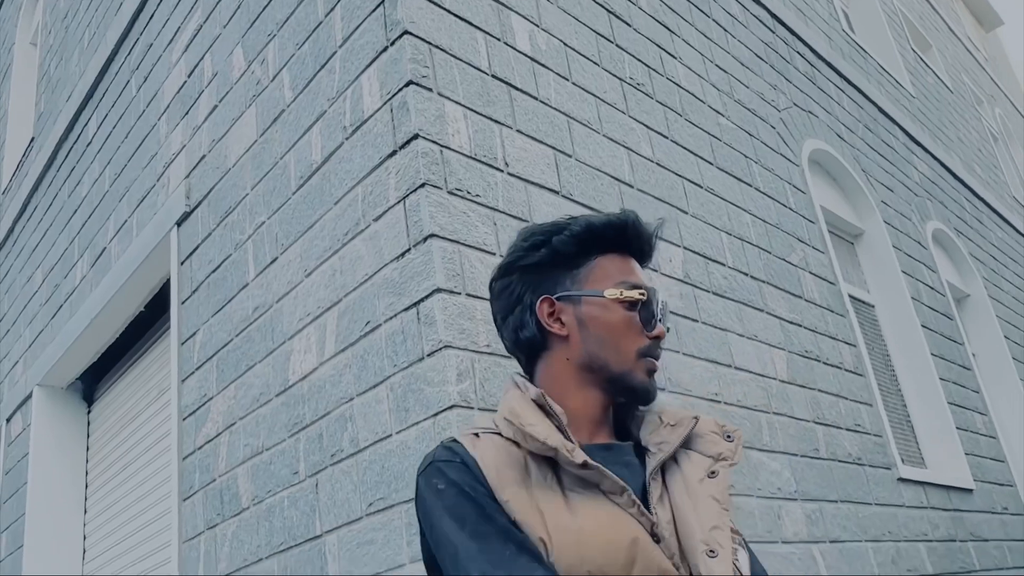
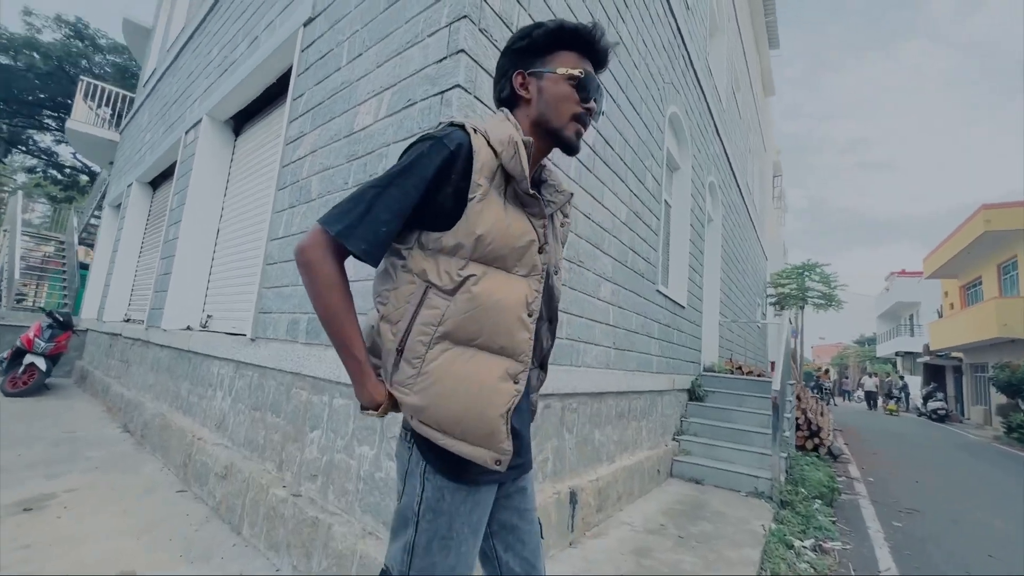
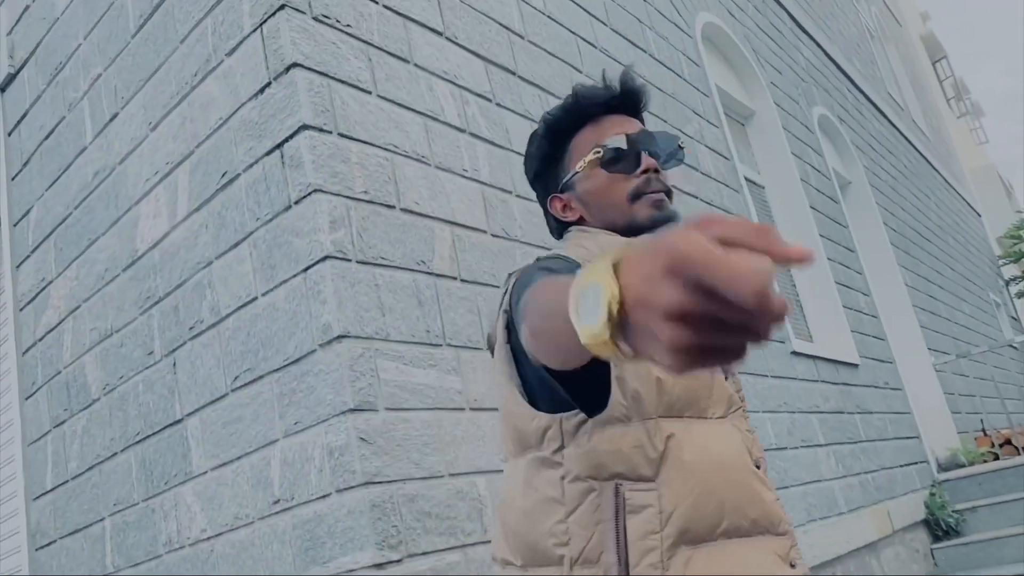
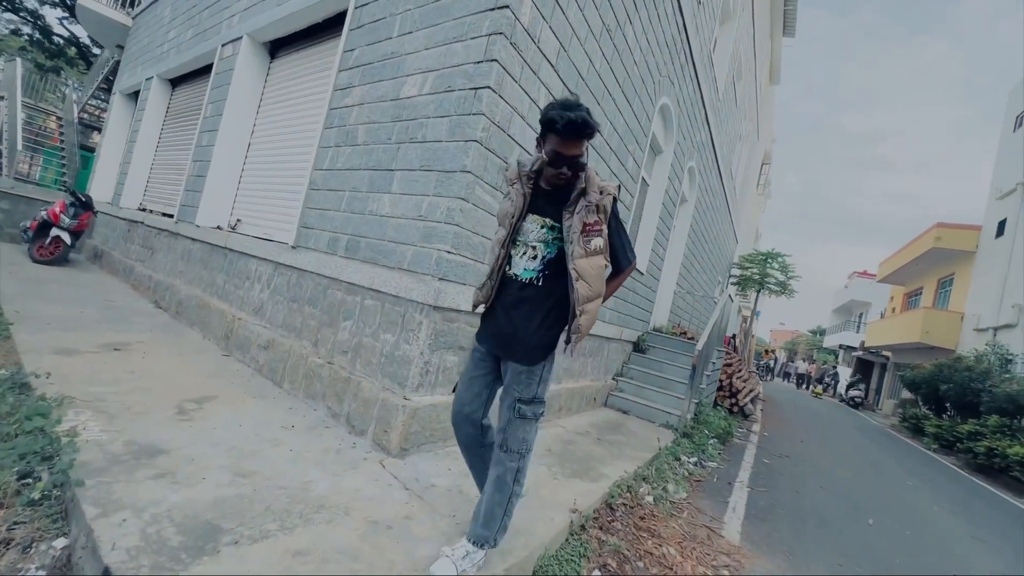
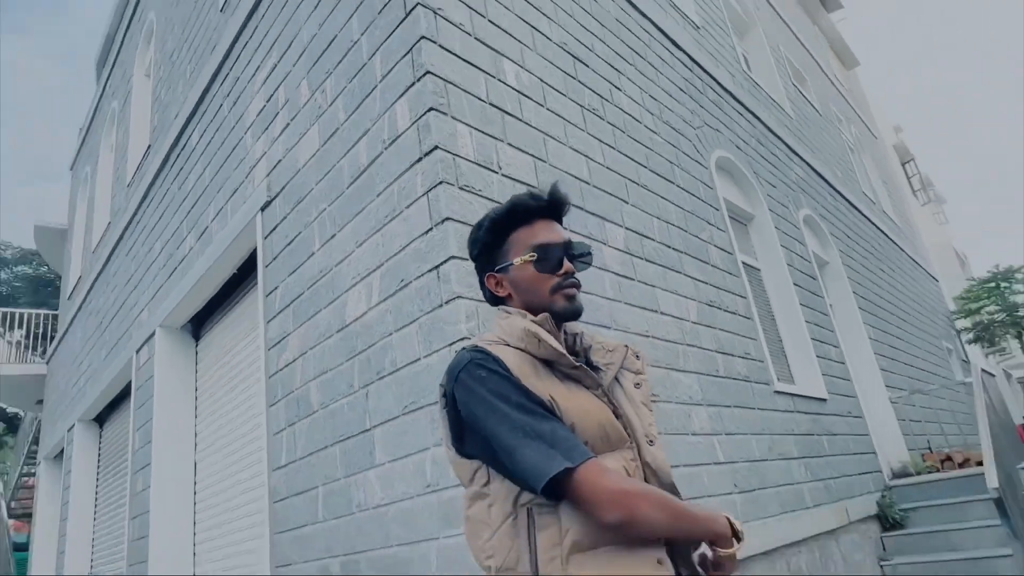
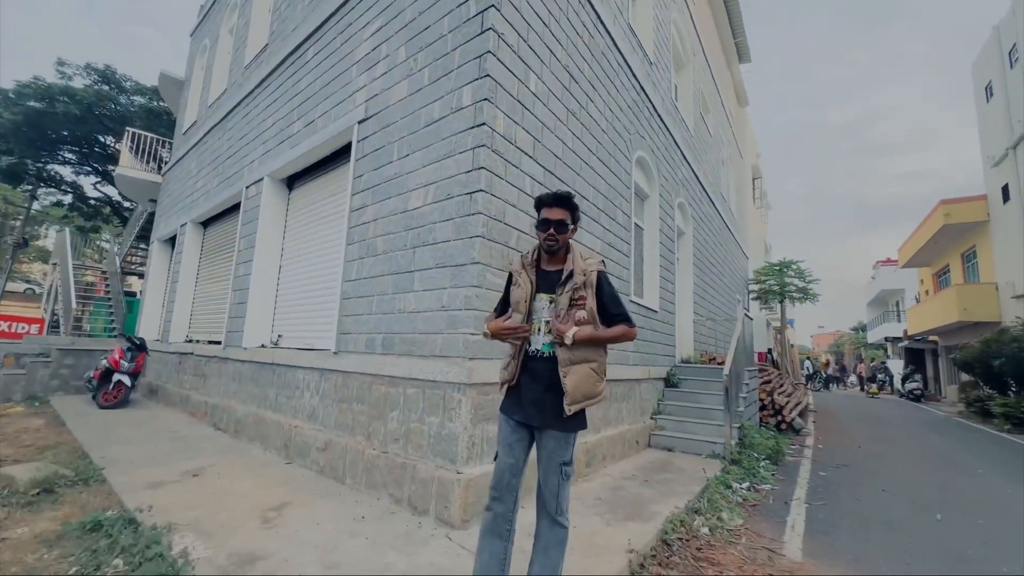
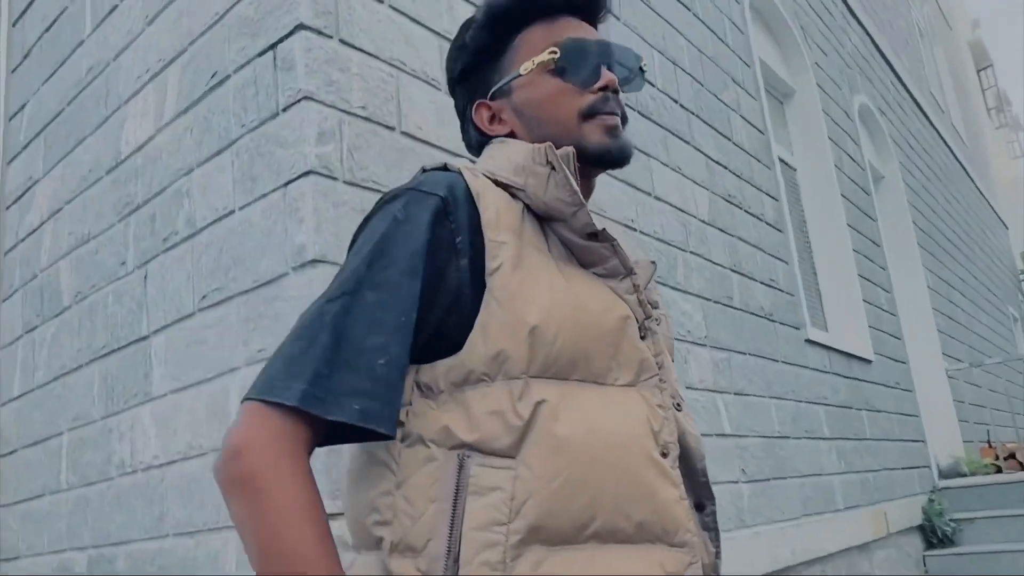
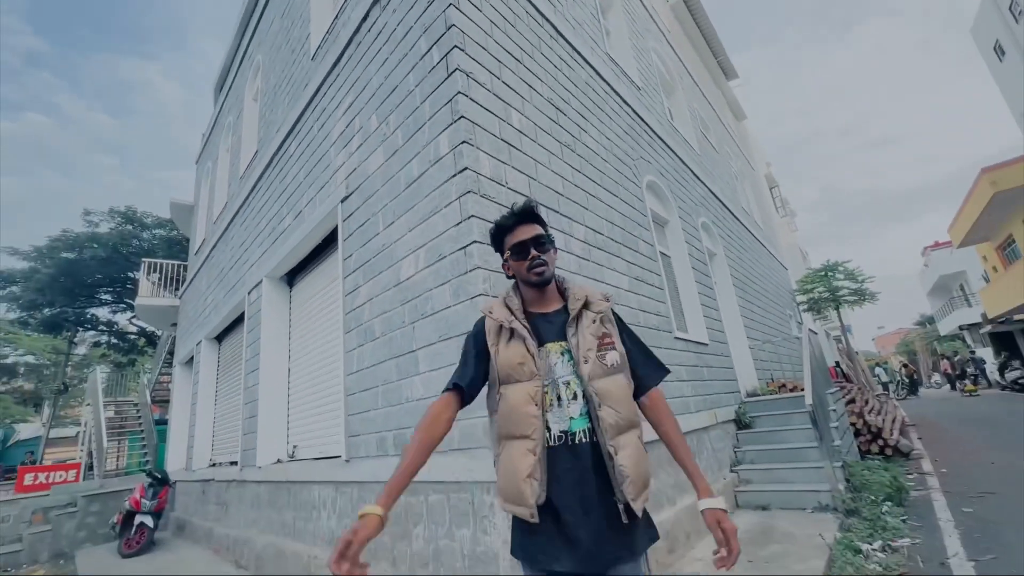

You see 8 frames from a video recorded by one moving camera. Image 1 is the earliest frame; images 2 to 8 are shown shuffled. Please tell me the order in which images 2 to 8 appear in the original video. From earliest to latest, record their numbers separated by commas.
5, 8, 6, 4, 2, 7, 3
